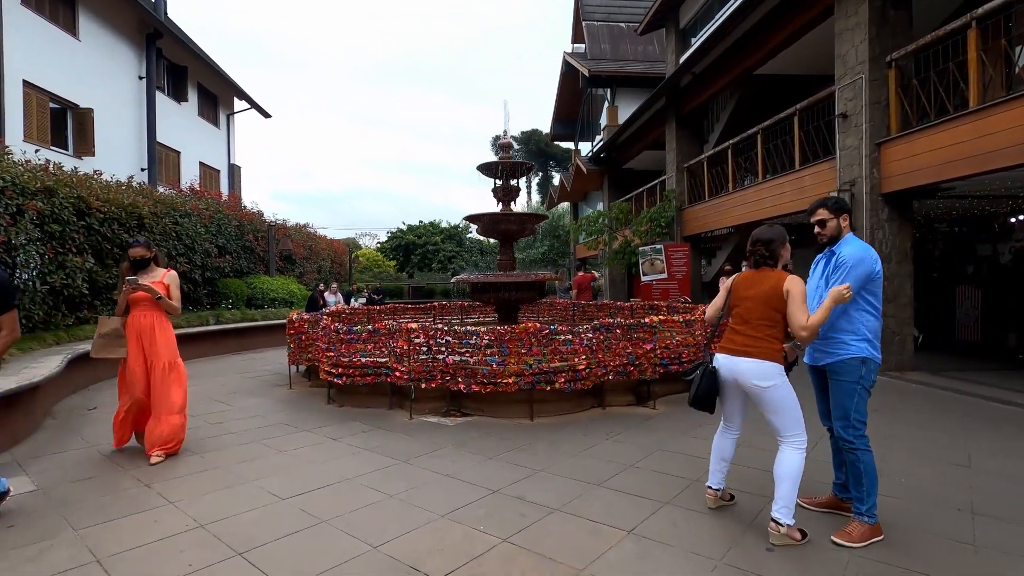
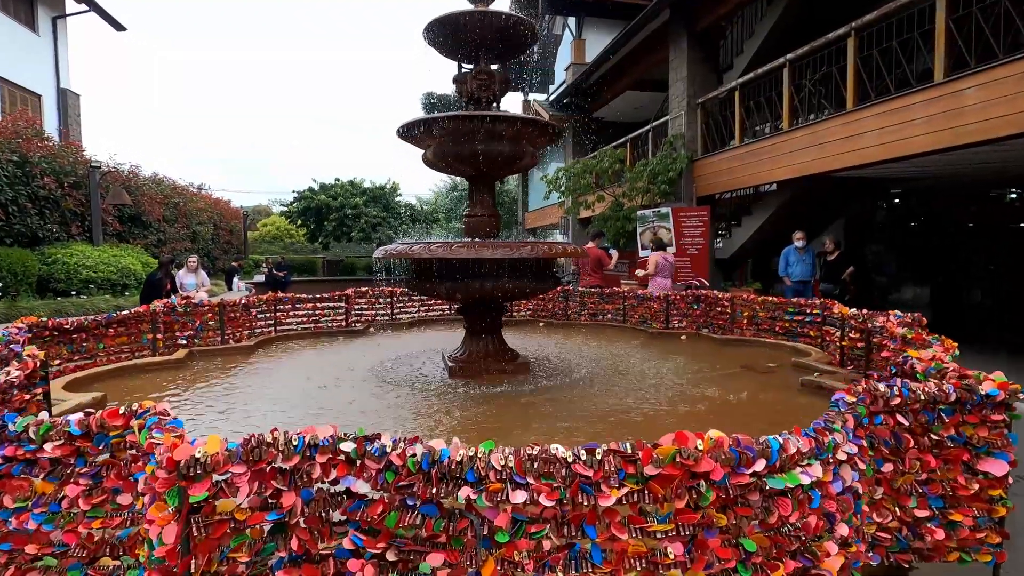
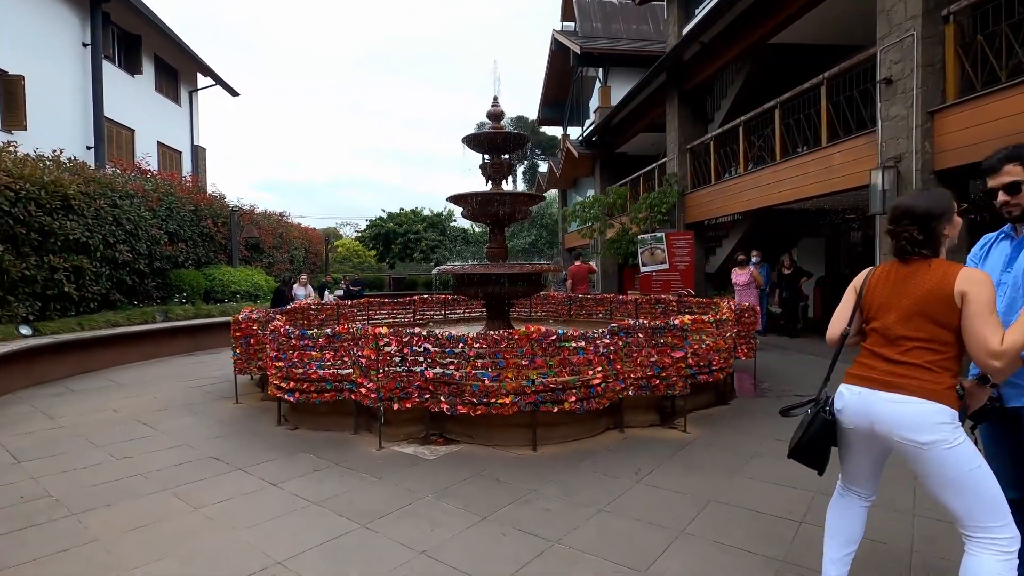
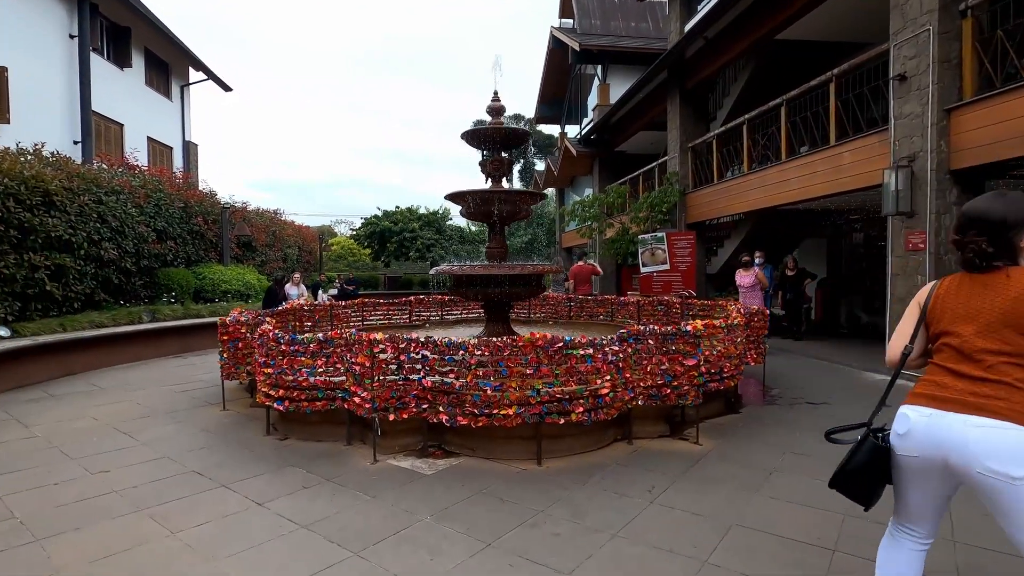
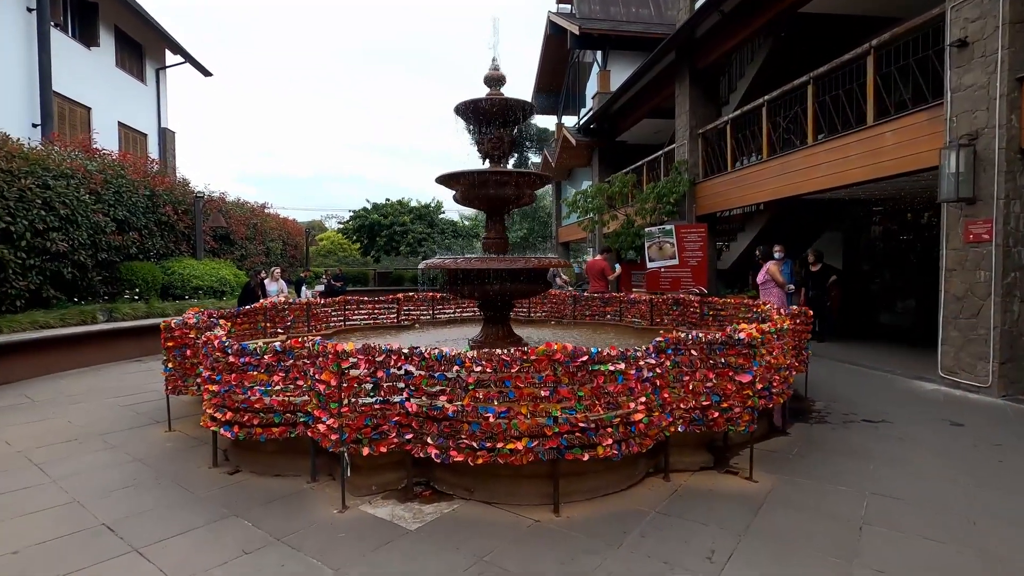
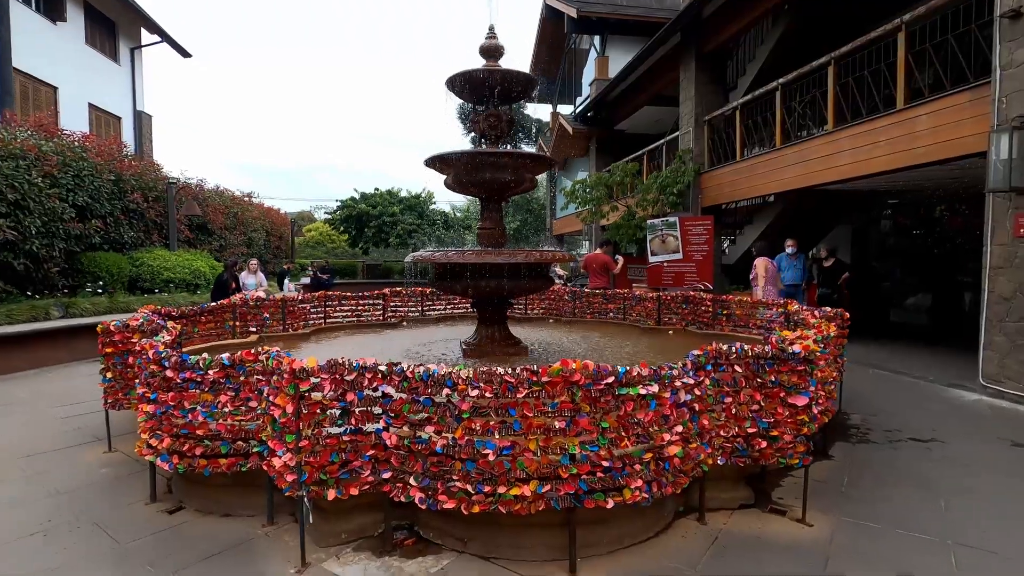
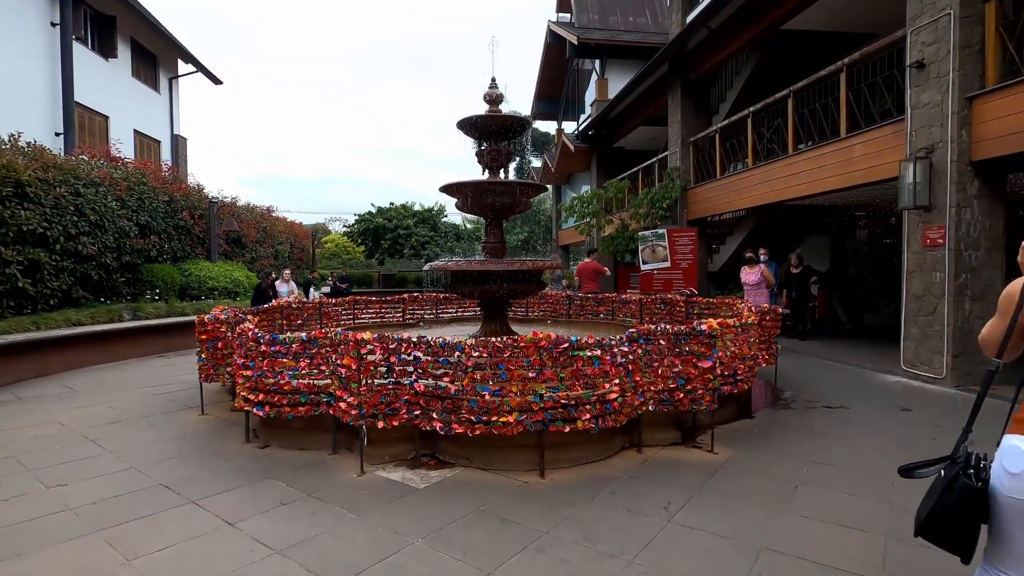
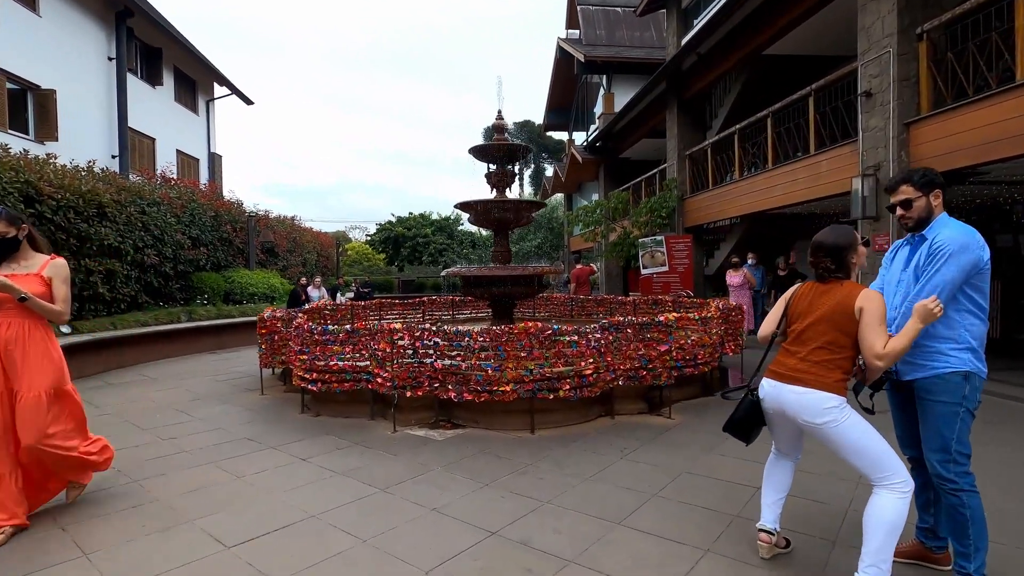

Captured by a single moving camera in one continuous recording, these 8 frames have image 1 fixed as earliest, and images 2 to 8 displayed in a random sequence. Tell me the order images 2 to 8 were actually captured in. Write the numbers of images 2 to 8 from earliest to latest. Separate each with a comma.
8, 3, 4, 7, 5, 6, 2
